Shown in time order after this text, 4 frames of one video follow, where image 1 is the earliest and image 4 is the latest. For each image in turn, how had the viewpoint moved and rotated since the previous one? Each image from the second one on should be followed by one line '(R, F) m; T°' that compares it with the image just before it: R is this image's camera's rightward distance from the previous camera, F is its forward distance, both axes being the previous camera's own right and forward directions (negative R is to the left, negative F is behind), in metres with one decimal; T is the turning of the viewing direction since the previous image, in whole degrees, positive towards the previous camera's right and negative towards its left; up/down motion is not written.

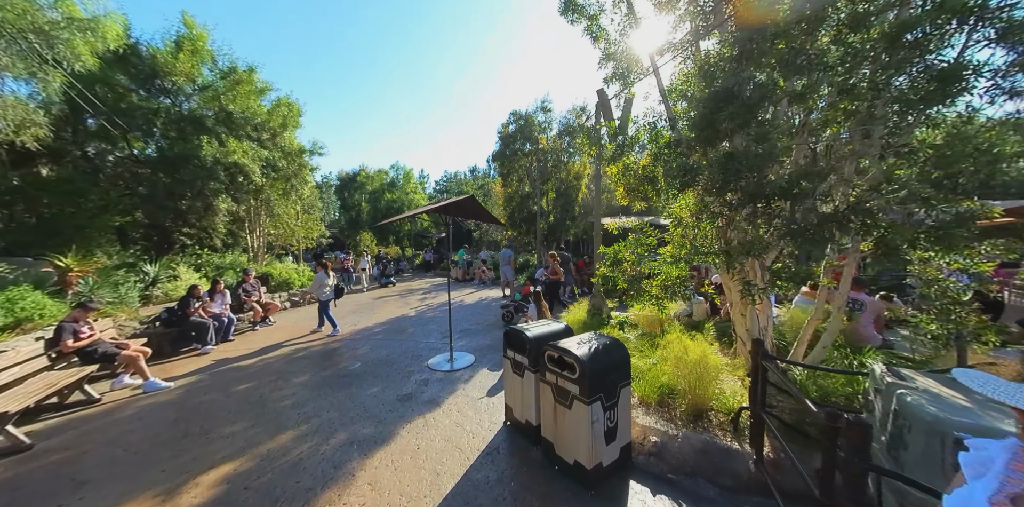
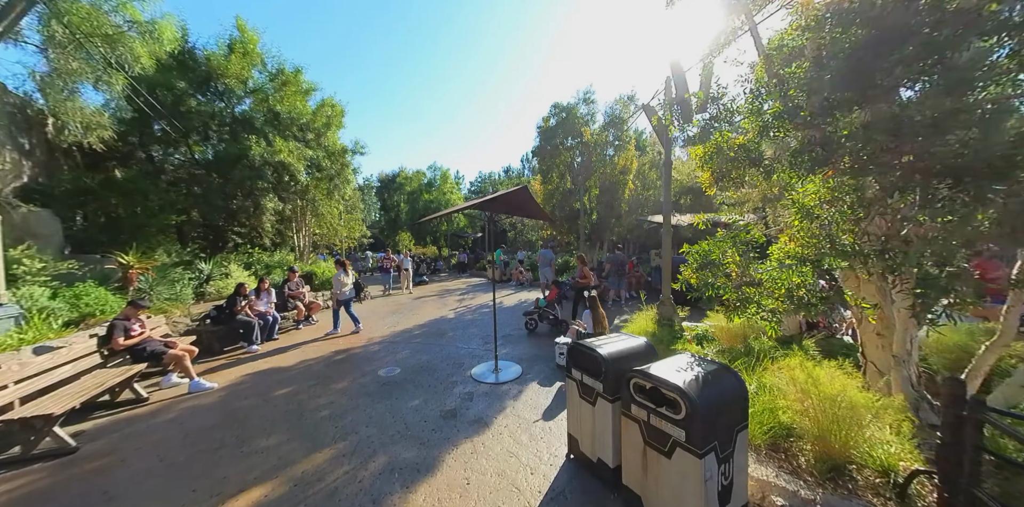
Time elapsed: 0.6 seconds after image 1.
(-0.3, +0.6) m; -6°
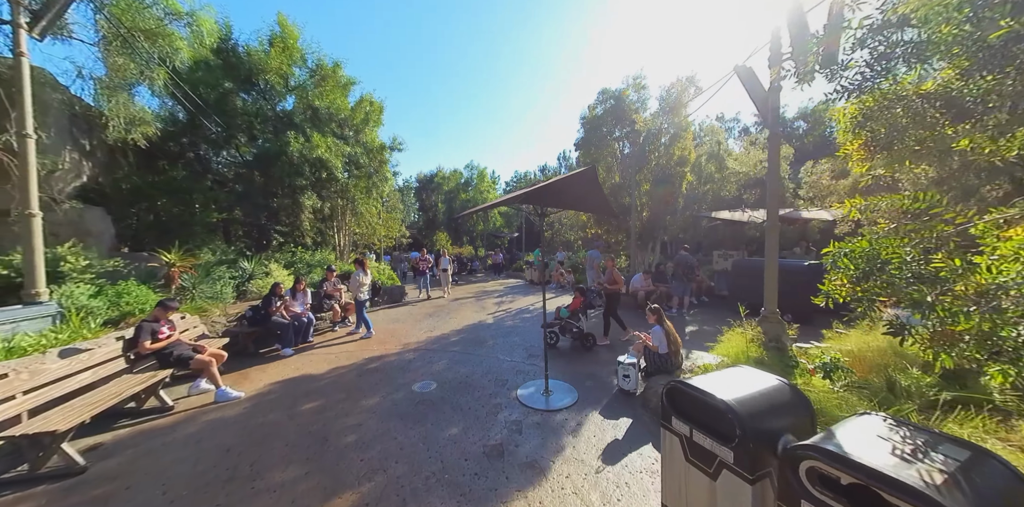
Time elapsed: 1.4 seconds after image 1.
(-0.3, +0.8) m; -6°
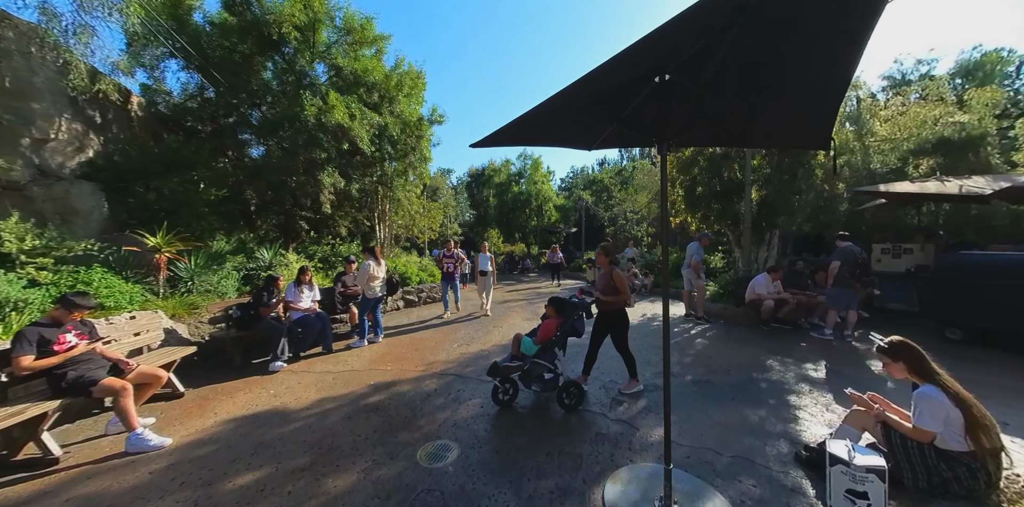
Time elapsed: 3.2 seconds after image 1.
(-0.2, +2.1) m; -9°
